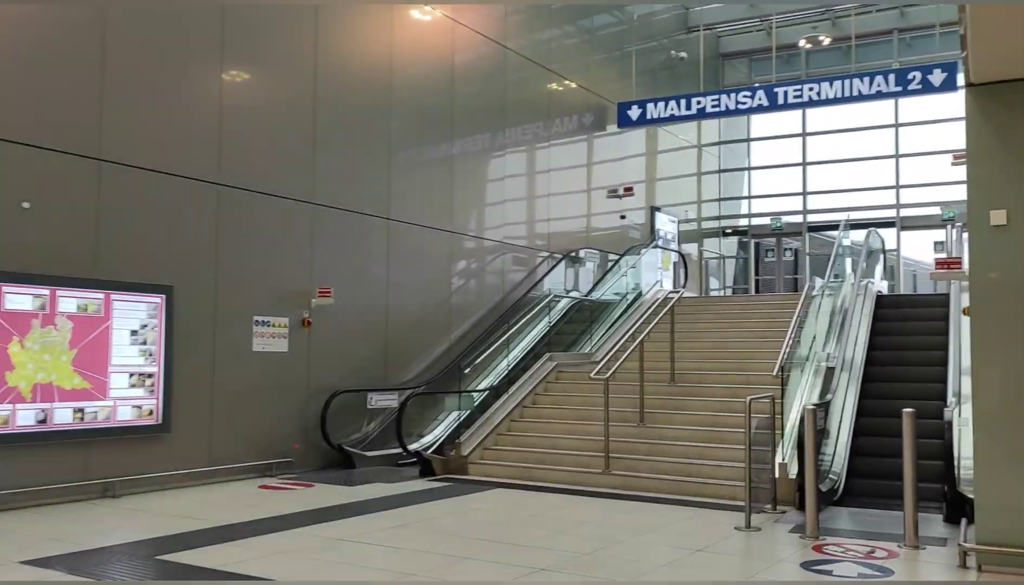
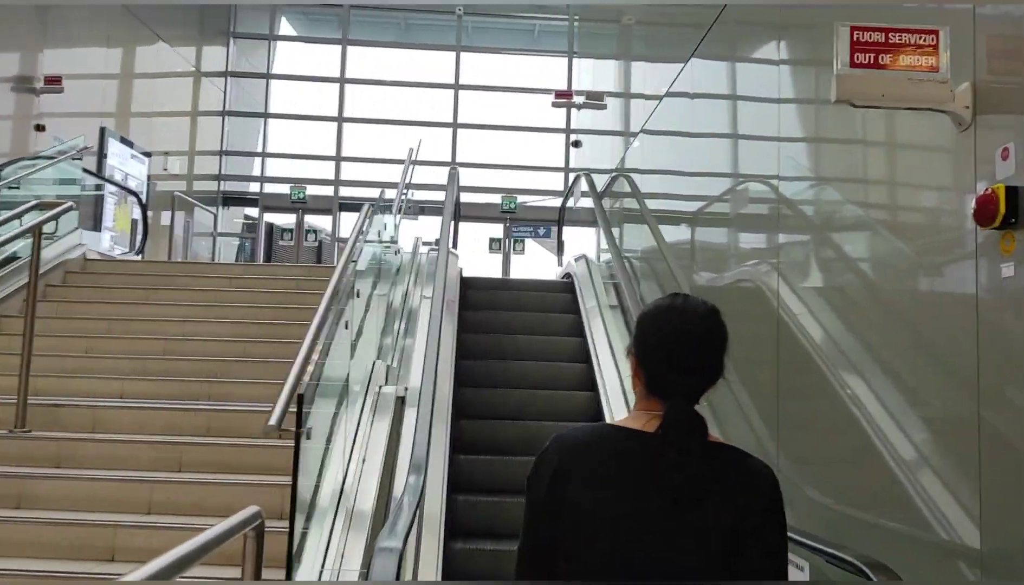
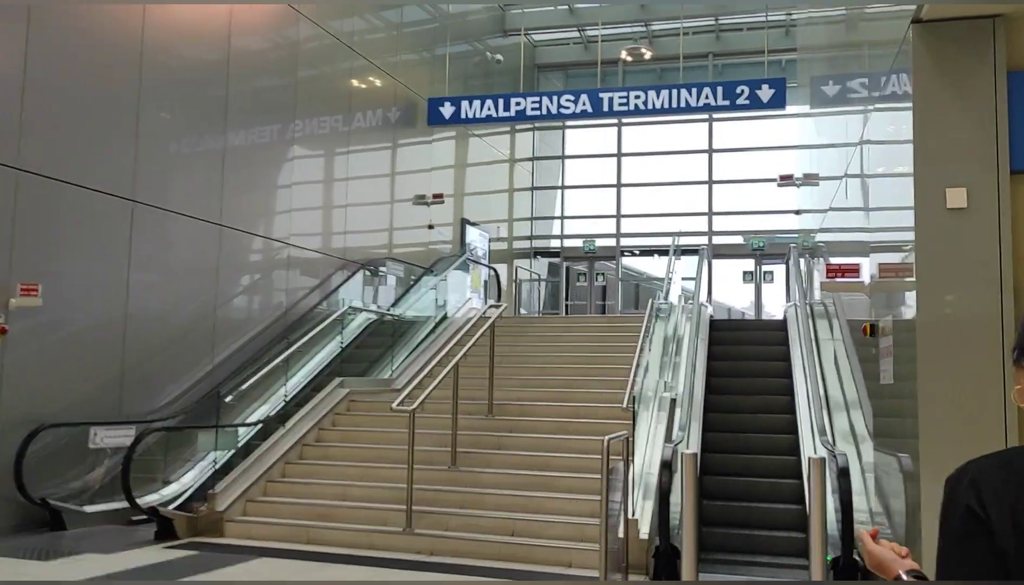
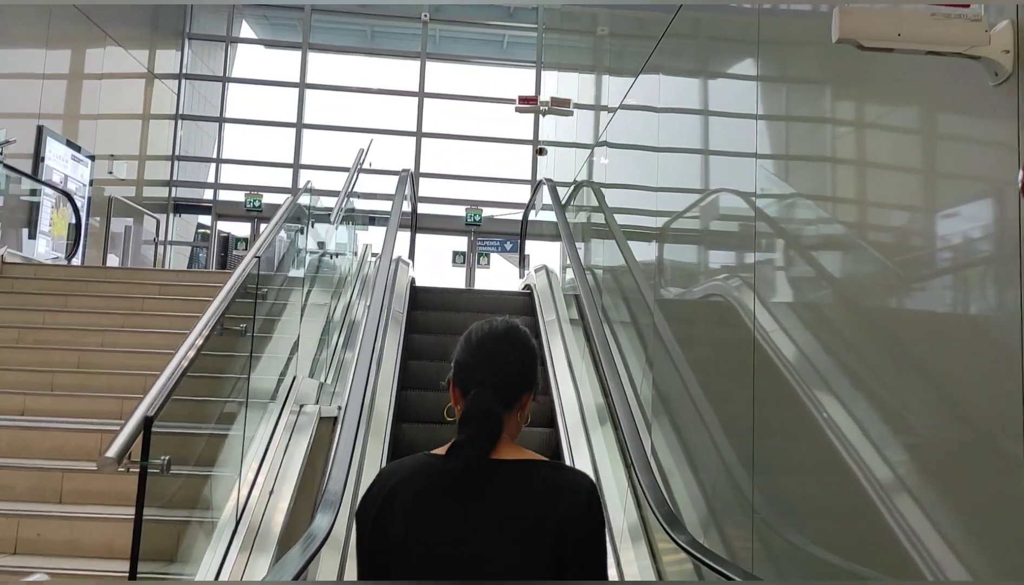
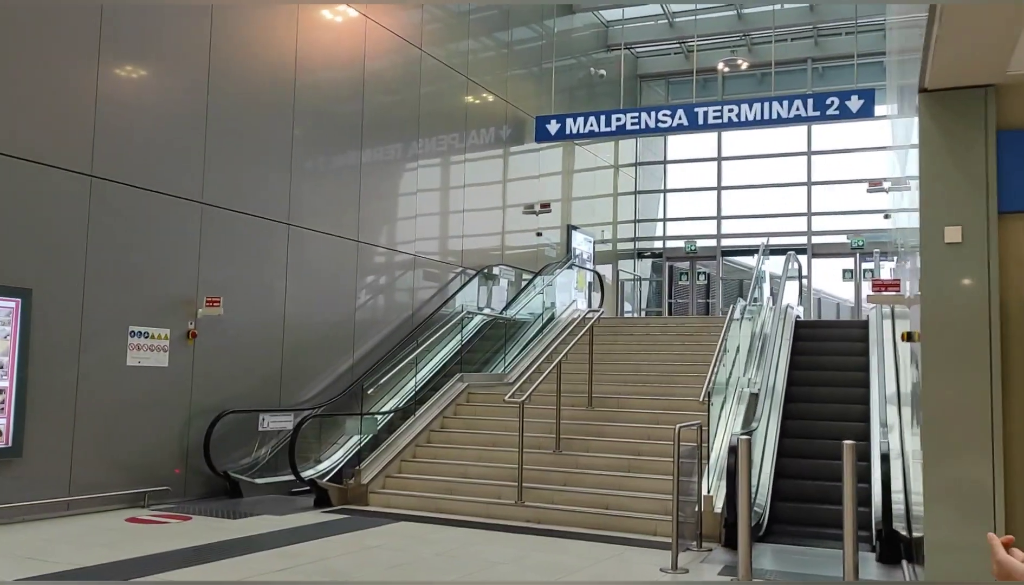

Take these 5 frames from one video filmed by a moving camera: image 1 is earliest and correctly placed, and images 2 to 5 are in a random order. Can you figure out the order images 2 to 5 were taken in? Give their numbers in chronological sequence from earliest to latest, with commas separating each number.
5, 3, 2, 4
